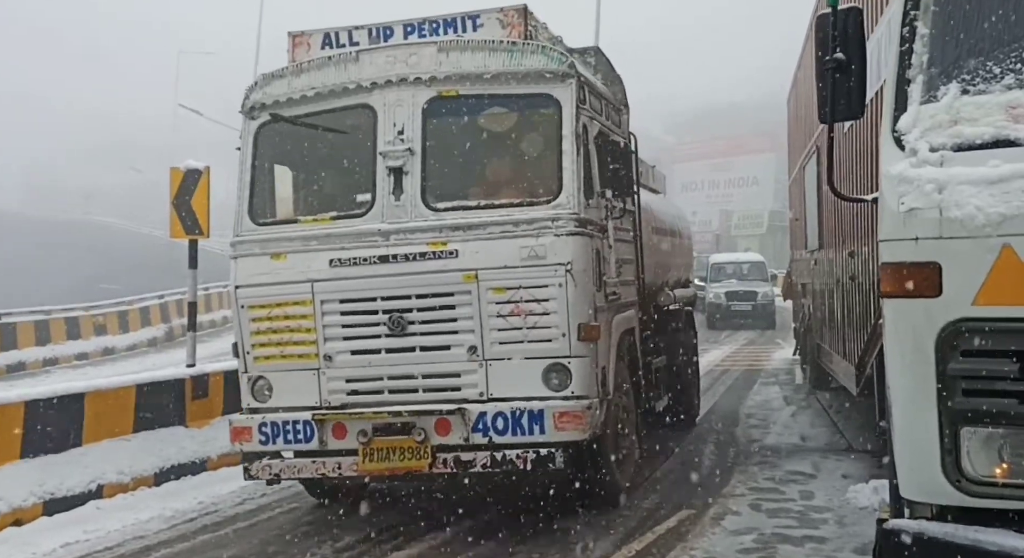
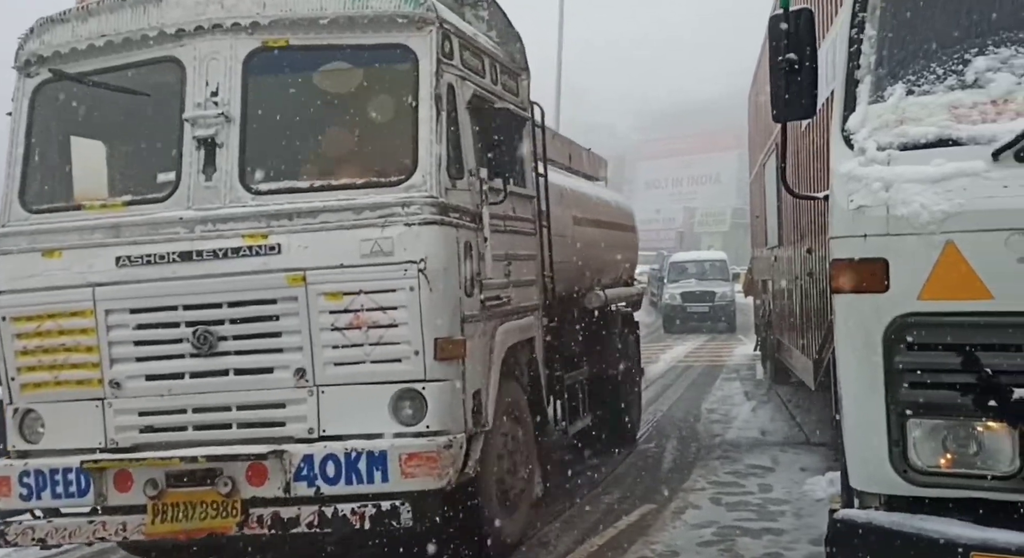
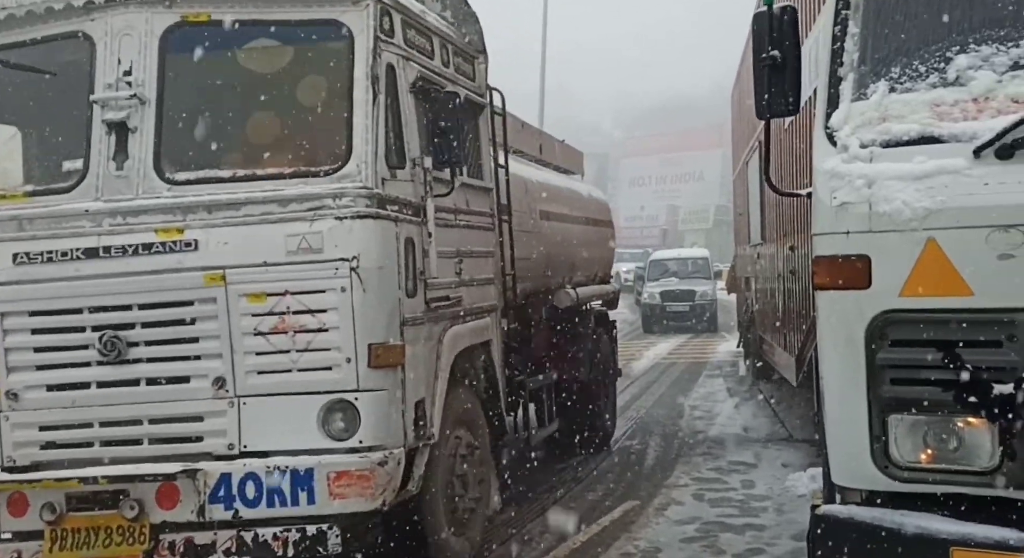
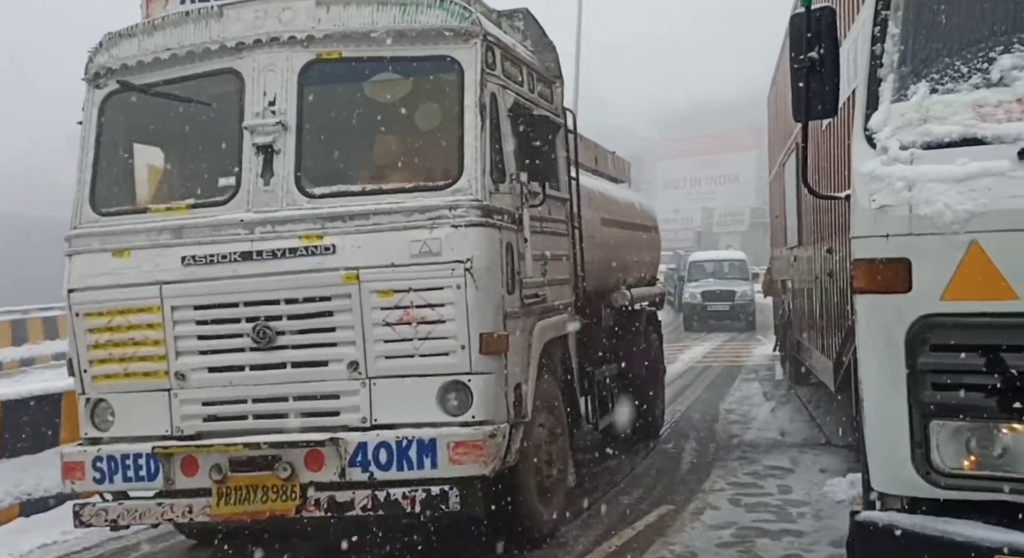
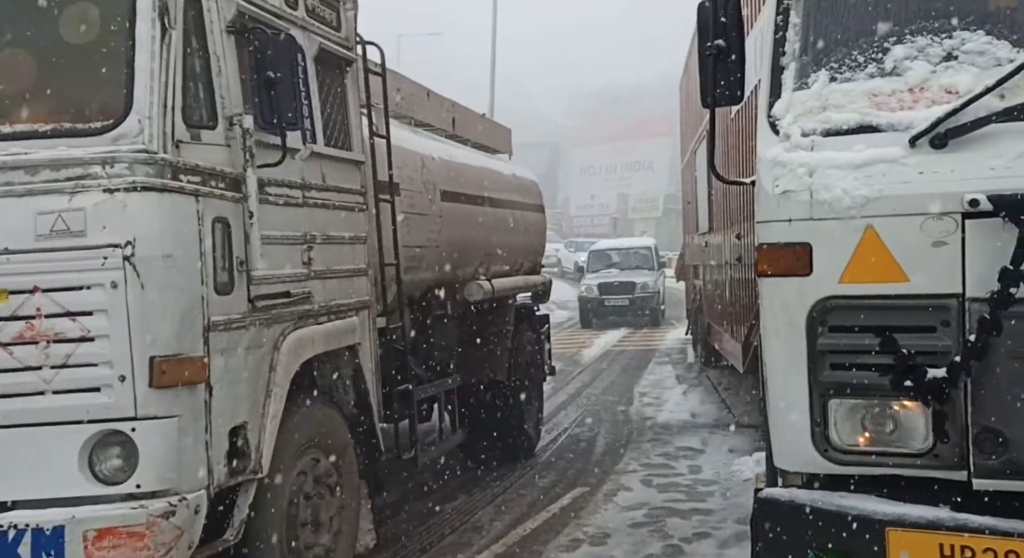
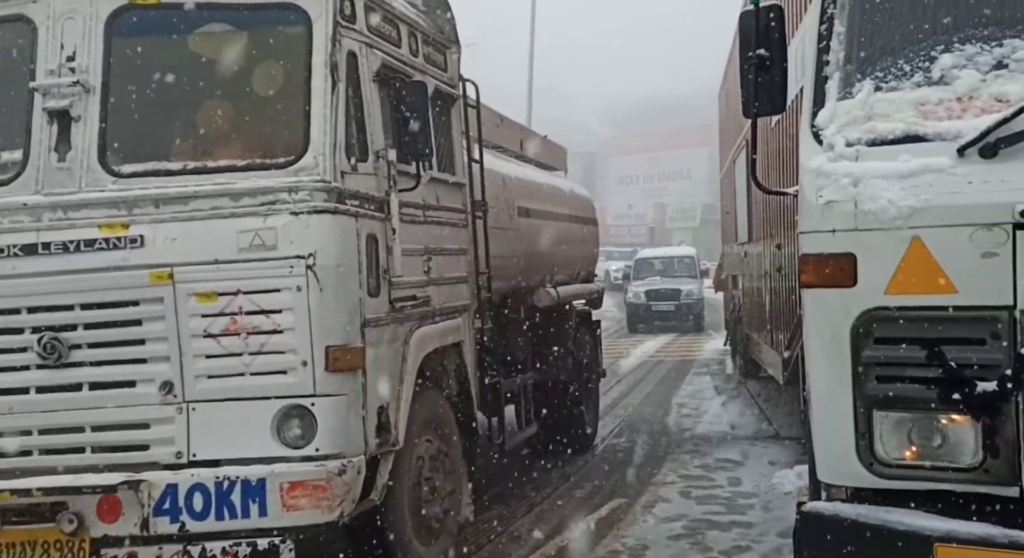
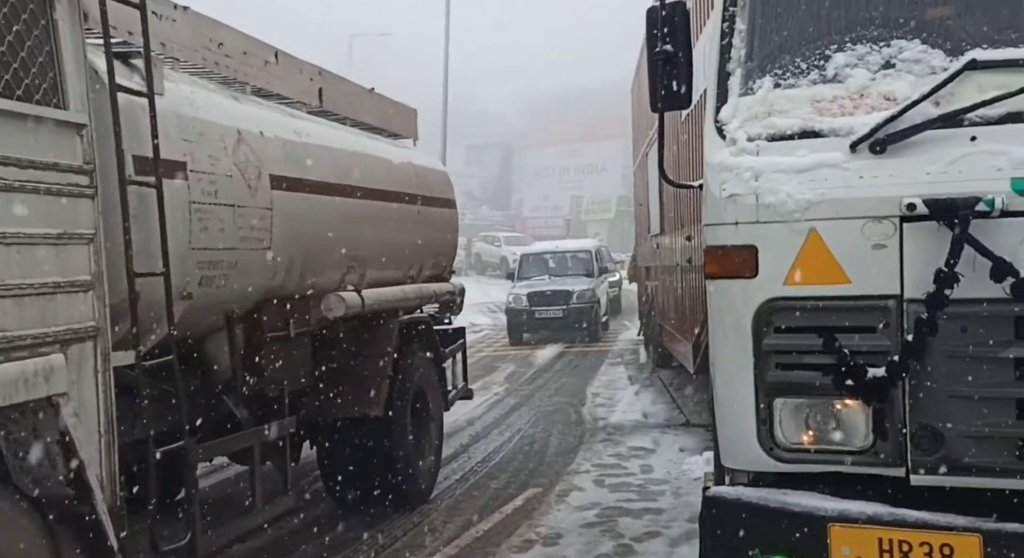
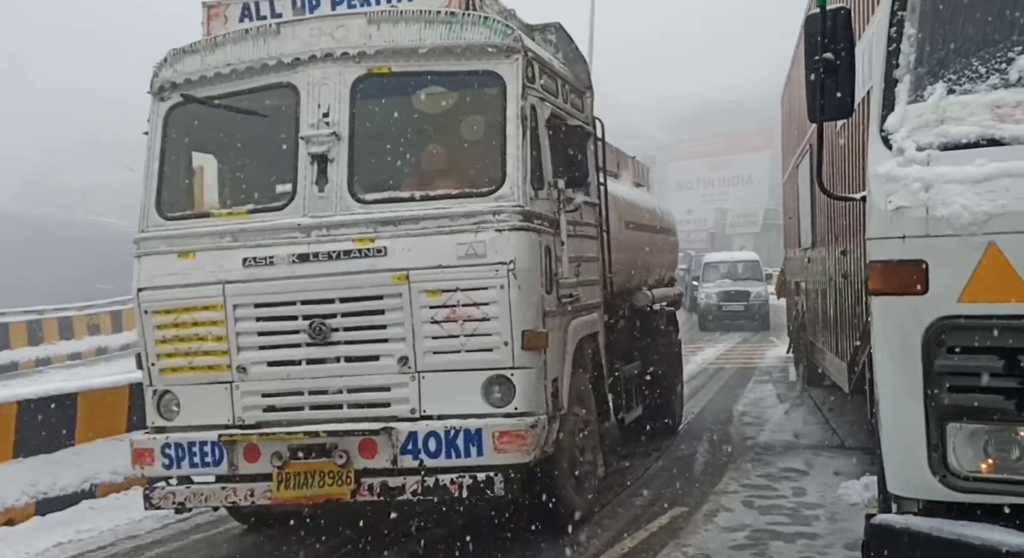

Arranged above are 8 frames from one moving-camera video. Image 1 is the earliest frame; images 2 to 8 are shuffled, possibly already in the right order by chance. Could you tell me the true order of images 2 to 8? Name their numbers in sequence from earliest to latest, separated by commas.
8, 4, 2, 3, 6, 5, 7
